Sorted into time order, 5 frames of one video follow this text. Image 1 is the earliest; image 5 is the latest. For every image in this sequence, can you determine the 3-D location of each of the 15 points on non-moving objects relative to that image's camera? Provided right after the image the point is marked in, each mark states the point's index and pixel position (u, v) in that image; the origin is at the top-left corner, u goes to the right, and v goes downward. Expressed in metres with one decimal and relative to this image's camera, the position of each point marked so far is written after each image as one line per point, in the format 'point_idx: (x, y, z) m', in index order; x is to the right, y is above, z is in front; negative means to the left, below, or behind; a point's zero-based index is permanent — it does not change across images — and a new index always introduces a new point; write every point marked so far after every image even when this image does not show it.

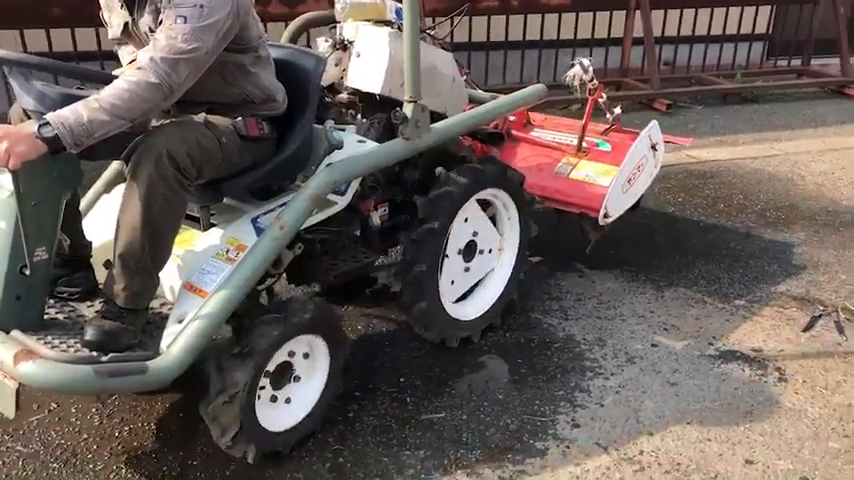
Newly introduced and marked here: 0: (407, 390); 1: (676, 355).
0: (-0.1, -0.6, +3.1) m
1: (+1.1, -0.5, +3.4) m
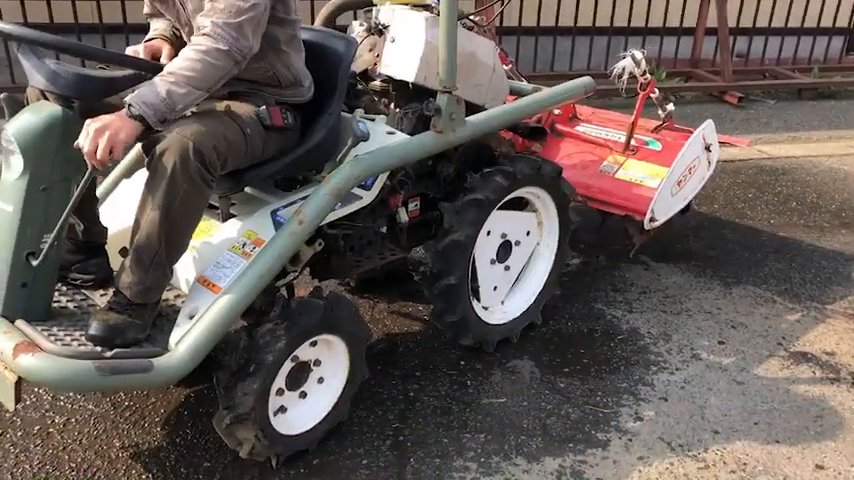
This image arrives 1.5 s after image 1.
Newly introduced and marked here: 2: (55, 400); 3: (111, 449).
0: (+0.2, -0.5, +3.1) m
1: (+1.3, -0.5, +3.3) m
2: (-1.3, -0.6, +2.8) m
3: (-1.0, -0.7, +2.6) m
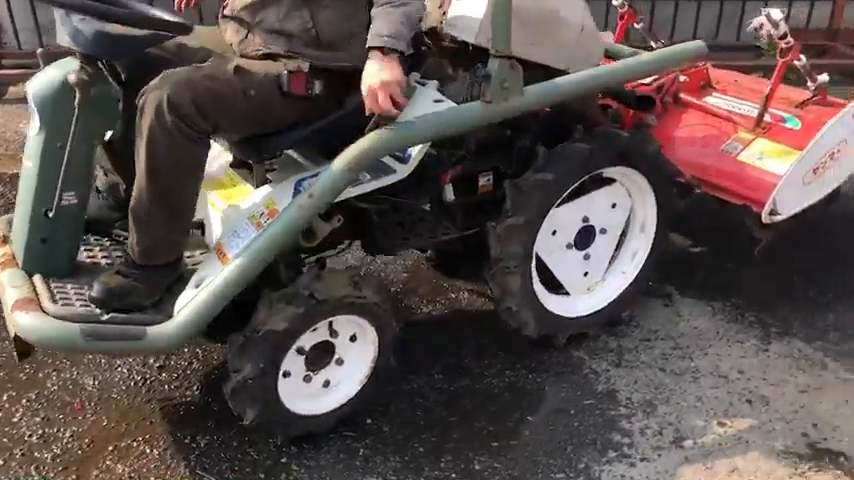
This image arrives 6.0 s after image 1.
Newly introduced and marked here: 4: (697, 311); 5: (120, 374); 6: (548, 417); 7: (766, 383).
0: (-0.2, -0.6, +2.5) m
1: (+1.0, -0.6, +2.4) m
2: (-1.7, -0.6, +2.5) m
3: (-1.5, -0.7, +2.3) m
4: (+1.1, -0.3, +3.1) m
5: (-1.1, -0.5, +2.8) m
6: (+0.4, -0.6, +2.6) m
7: (+1.2, -0.5, +2.7) m
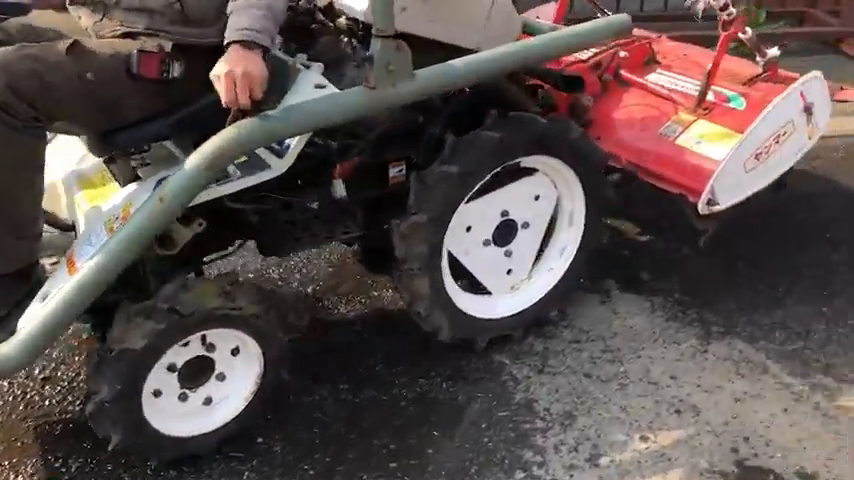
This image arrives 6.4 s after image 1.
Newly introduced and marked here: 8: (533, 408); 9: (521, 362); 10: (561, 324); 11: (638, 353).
0: (-0.5, -0.6, +2.3) m
1: (+0.7, -0.6, +2.2) m
2: (-2.0, -0.6, +2.3) m
3: (-1.8, -0.8, +2.1) m
4: (+0.8, -0.2, +2.9) m
5: (-1.4, -0.5, +2.5) m
6: (+0.1, -0.6, +2.4) m
7: (+0.9, -0.5, +2.5) m
8: (+0.3, -0.5, +2.4) m
9: (+0.3, -0.4, +2.6) m
10: (+0.5, -0.3, +2.8) m
11: (+0.7, -0.4, +2.7) m
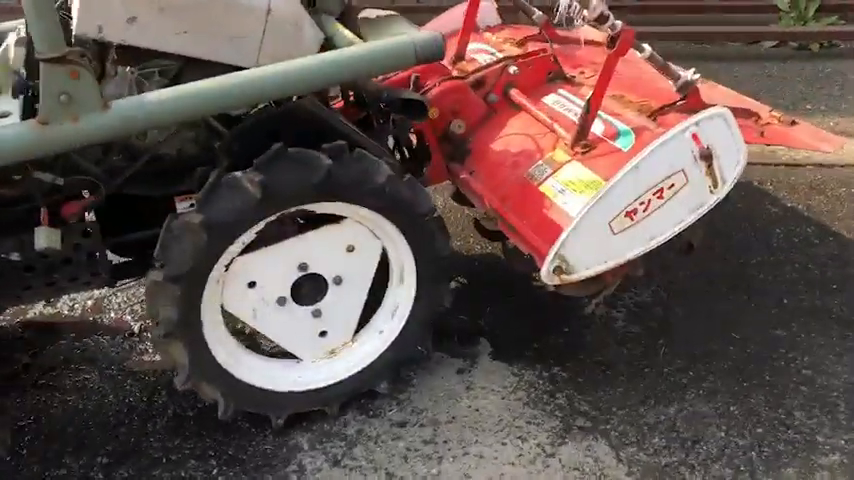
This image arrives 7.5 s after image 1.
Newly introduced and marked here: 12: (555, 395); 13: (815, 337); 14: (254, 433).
0: (-1.1, -0.7, +1.9) m
1: (0.0, -0.8, +1.7) m
2: (-2.6, -0.6, +2.2) m
3: (-2.4, -0.8, +1.9) m
4: (+0.2, -0.4, +2.4) m
5: (-2.0, -0.5, +2.3) m
6: (-0.6, -0.7, +1.9) m
7: (+0.2, -0.7, +2.0) m
8: (-0.3, -0.7, +2.0) m
9: (-0.3, -0.6, +2.2) m
10: (-0.1, -0.5, +2.3) m
11: (+0.1, -0.6, +2.1) m
12: (+0.4, -0.5, +2.3) m
13: (+1.2, -0.3, +2.5) m
14: (-0.5, -0.5, +2.2) m
